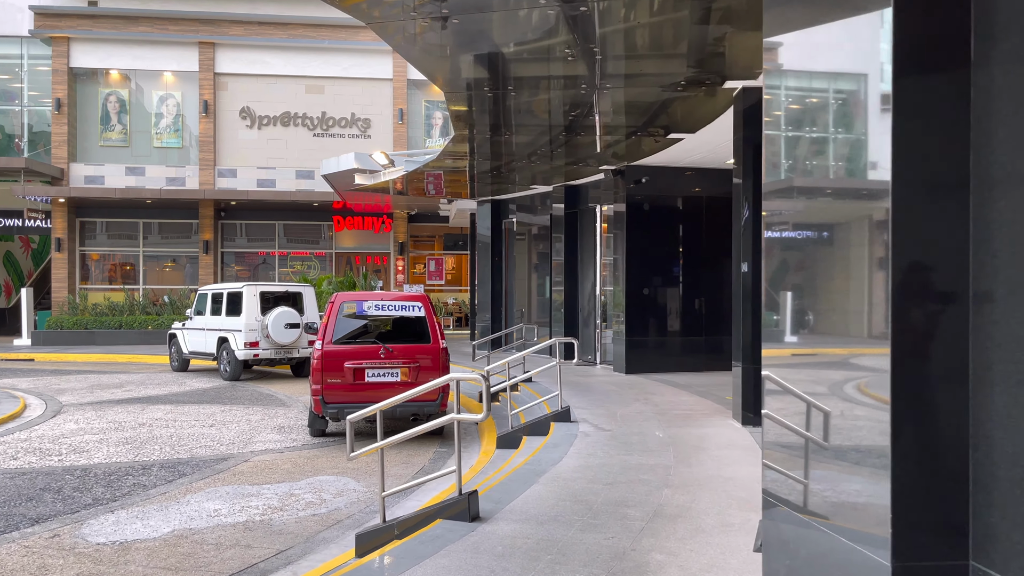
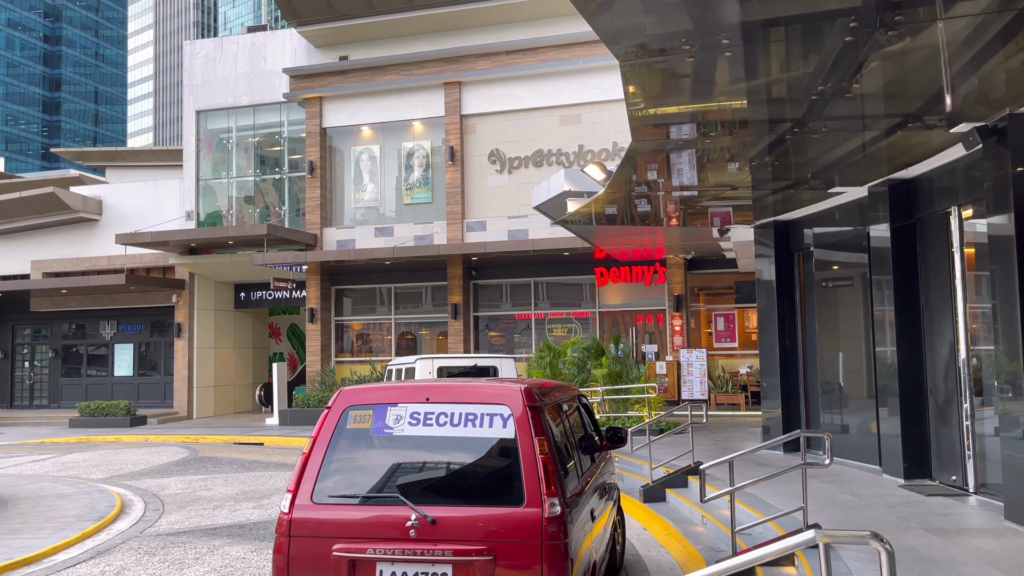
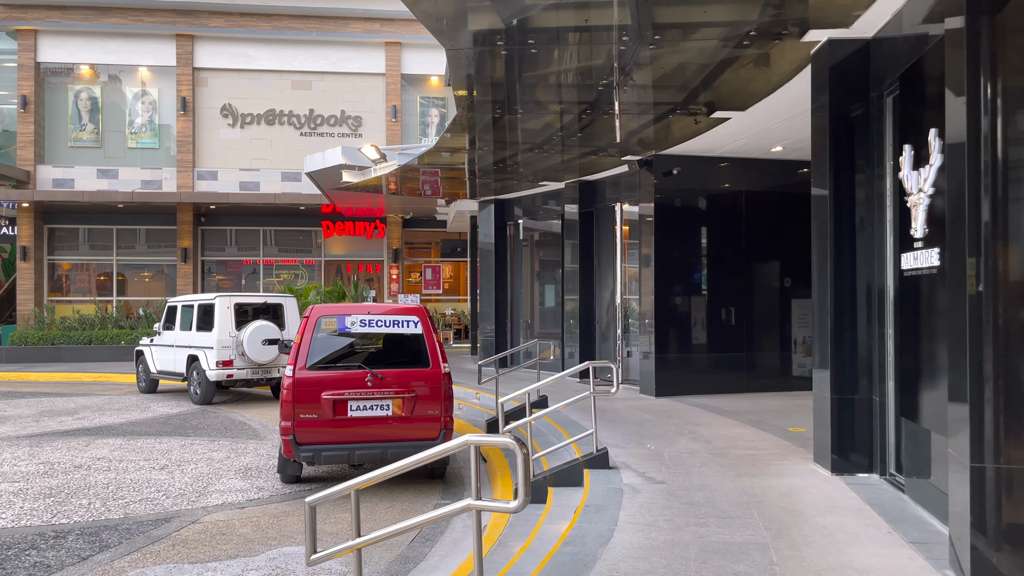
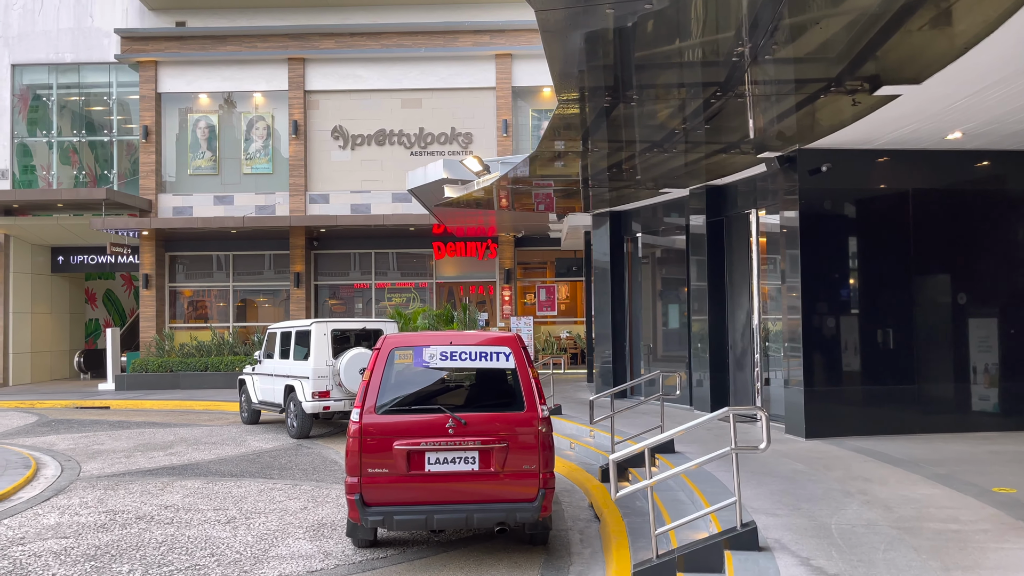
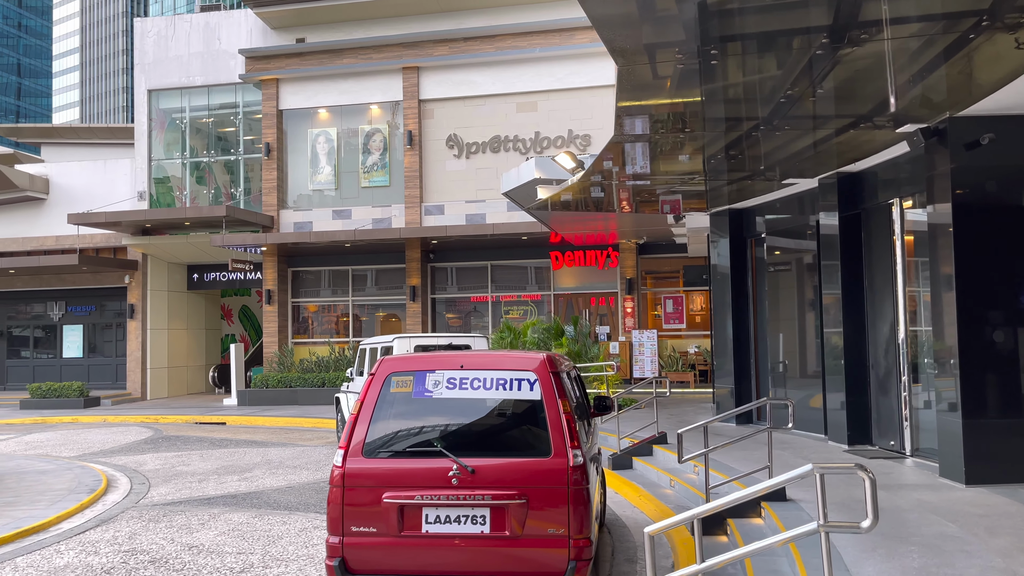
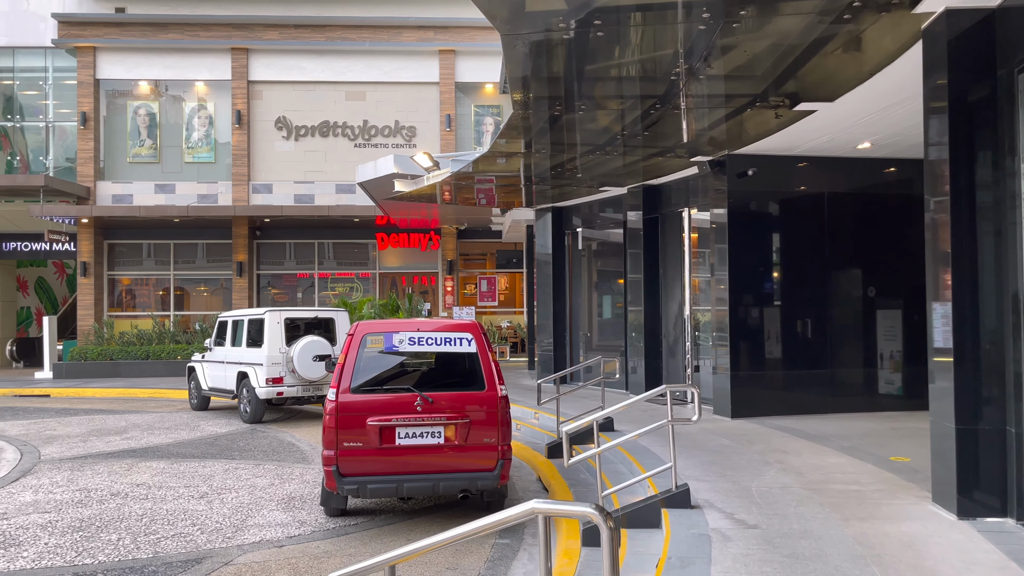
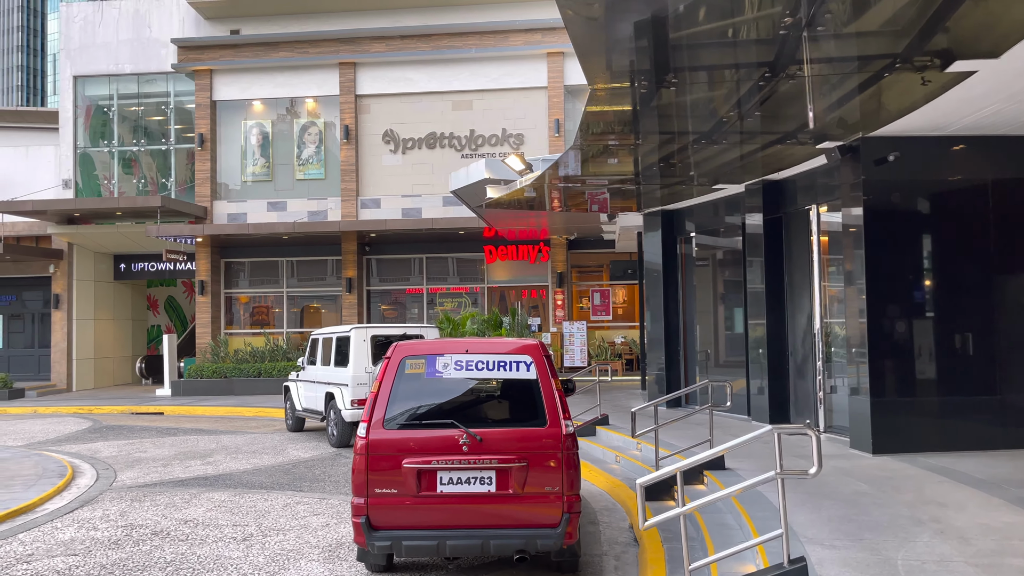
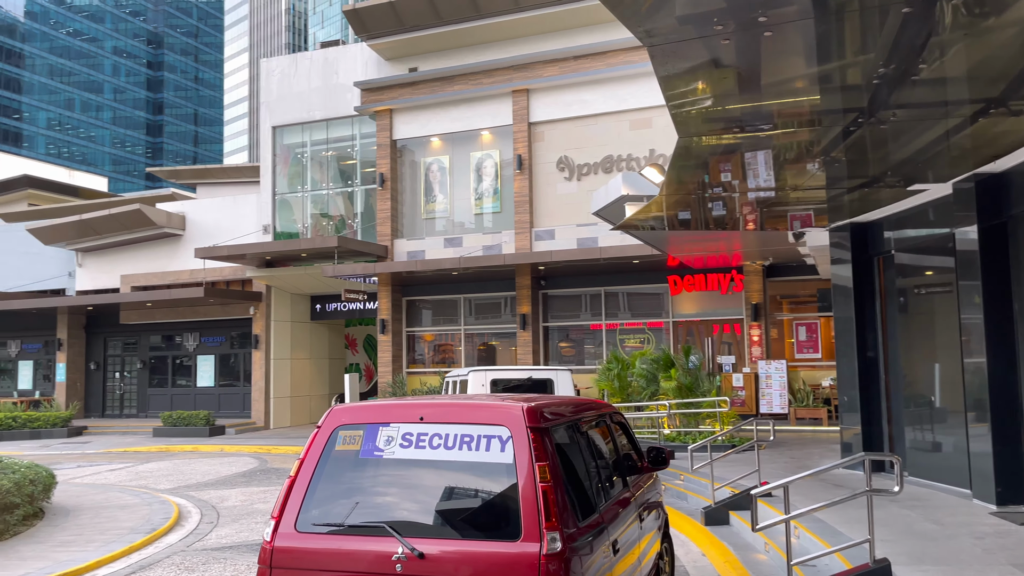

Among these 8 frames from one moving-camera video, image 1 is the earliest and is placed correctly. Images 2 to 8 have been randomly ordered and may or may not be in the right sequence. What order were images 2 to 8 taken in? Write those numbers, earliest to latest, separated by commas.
3, 6, 4, 7, 5, 2, 8
